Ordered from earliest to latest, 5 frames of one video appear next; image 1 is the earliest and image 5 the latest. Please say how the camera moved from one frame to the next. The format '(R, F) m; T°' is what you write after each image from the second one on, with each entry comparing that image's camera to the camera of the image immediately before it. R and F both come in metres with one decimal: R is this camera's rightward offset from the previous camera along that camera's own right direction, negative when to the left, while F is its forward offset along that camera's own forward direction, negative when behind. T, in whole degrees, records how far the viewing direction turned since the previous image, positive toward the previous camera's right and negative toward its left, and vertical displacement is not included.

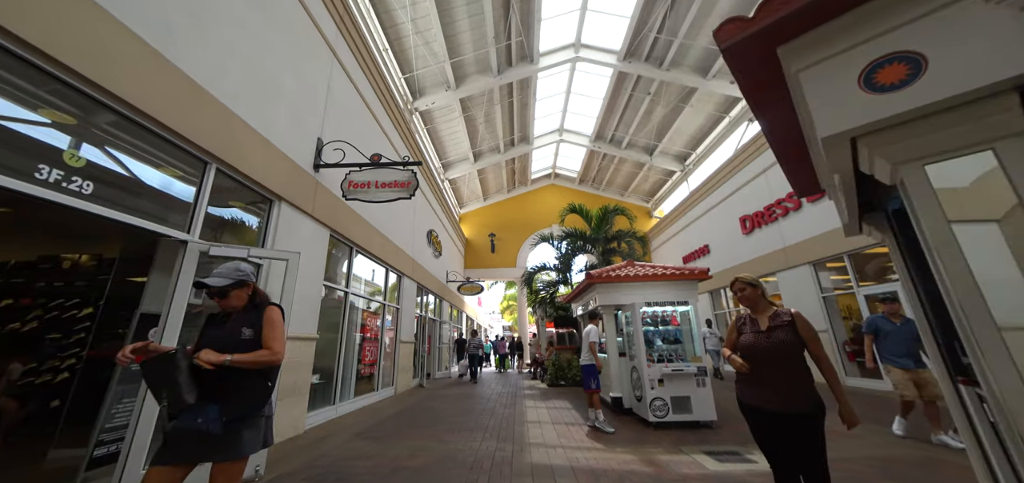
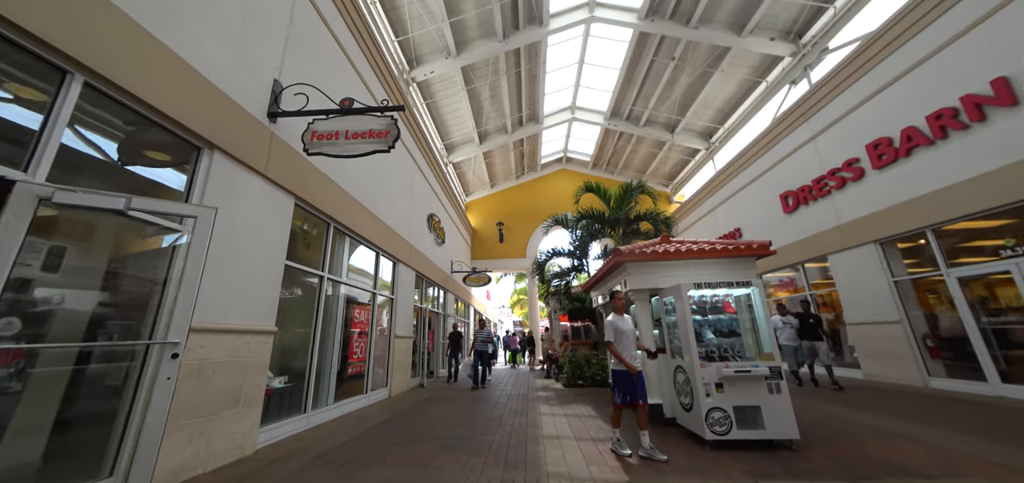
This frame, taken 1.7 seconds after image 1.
(0.0, +1.1) m; -2°
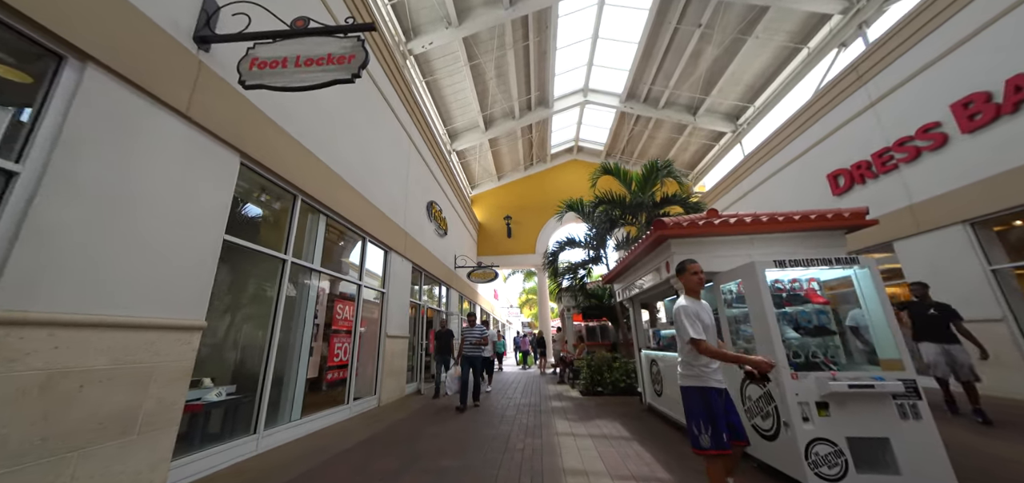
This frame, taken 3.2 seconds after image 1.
(0.0, +1.0) m; -1°
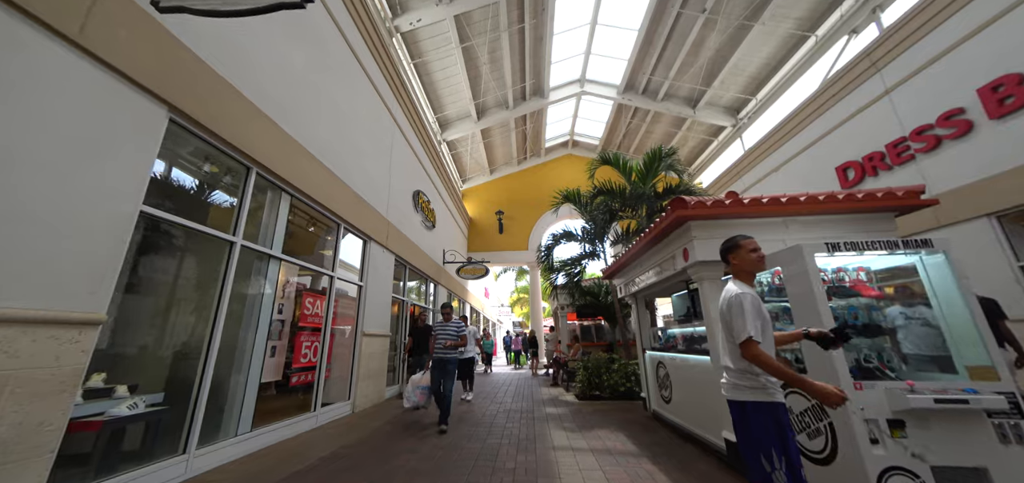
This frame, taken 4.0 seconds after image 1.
(0.0, +0.6) m; +1°
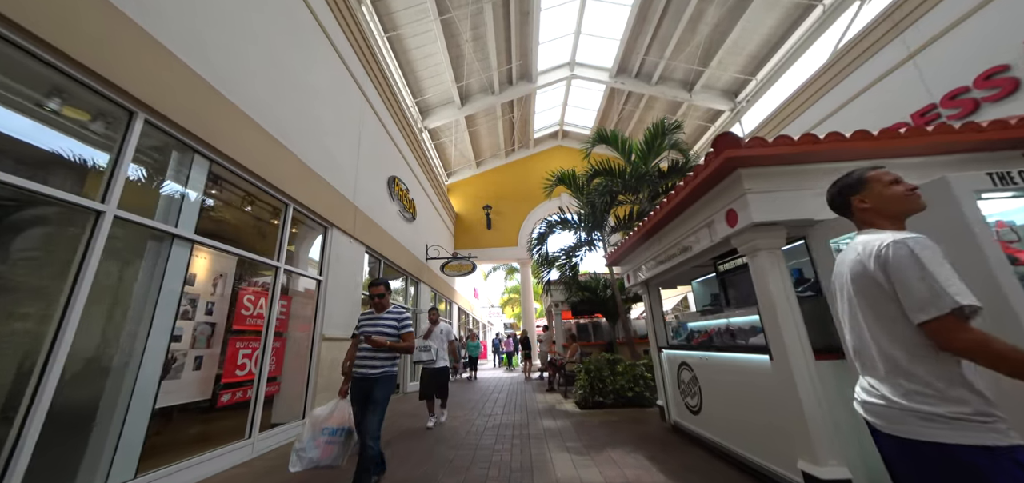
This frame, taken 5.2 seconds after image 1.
(0.0, +0.9) m; +2°
